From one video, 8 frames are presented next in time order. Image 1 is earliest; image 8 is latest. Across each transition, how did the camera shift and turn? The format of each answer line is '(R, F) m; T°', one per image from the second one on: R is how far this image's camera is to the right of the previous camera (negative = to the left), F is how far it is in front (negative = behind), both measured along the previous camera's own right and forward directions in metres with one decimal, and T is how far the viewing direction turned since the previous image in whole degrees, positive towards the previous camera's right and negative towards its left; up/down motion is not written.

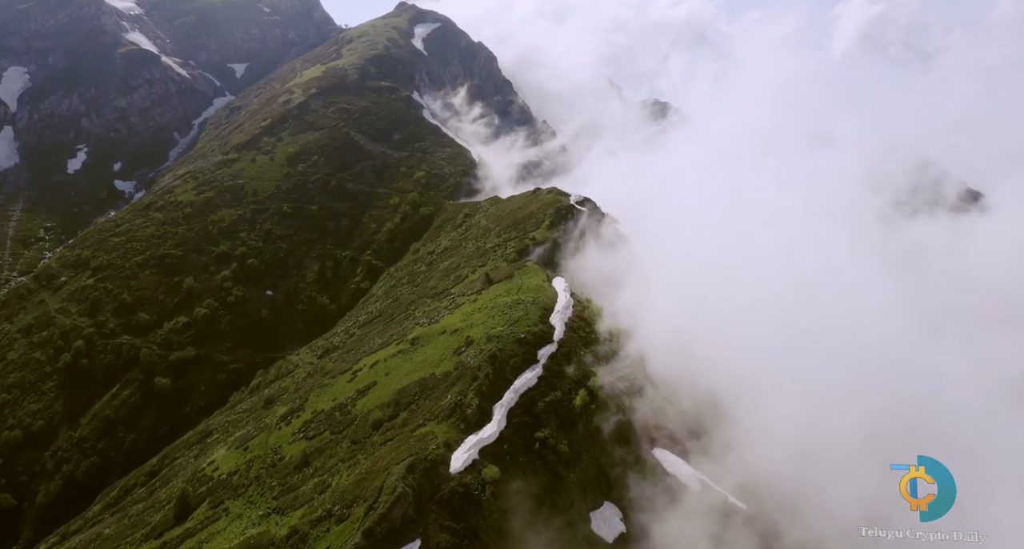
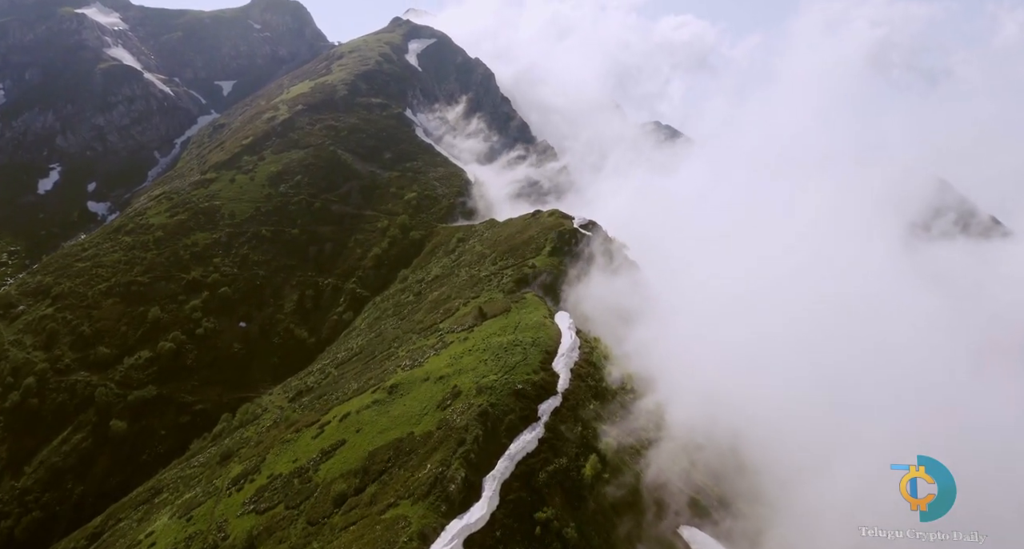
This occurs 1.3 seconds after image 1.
(+0.4, +13.4) m; 0°
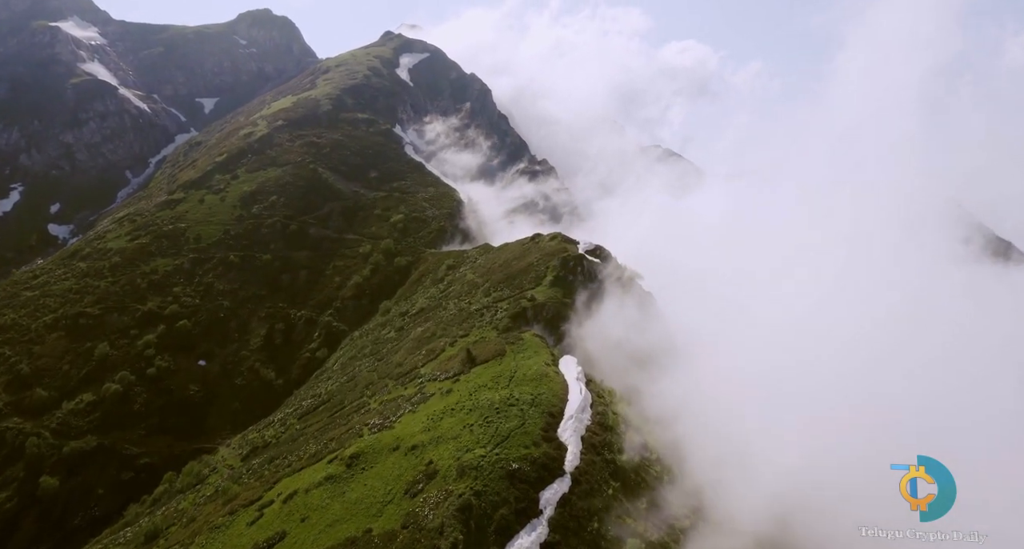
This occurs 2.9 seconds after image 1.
(+0.4, +16.1) m; 0°
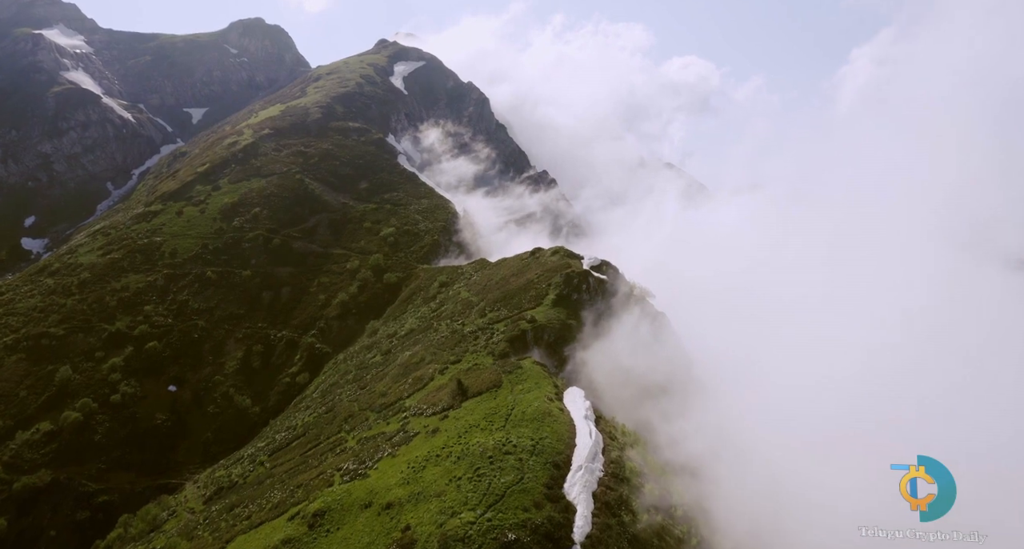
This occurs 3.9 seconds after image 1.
(+0.2, +9.7) m; 0°
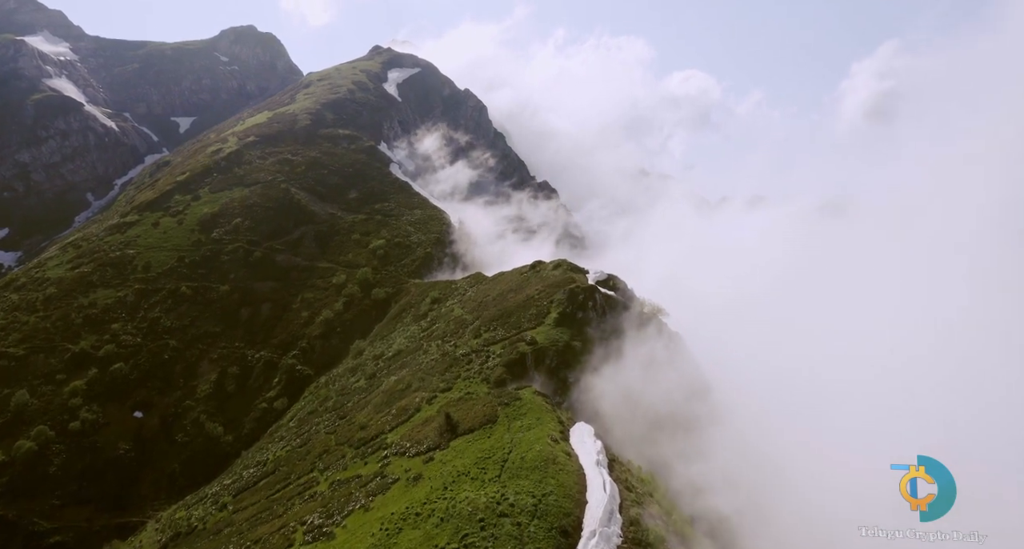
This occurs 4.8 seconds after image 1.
(+0.2, +9.1) m; 0°
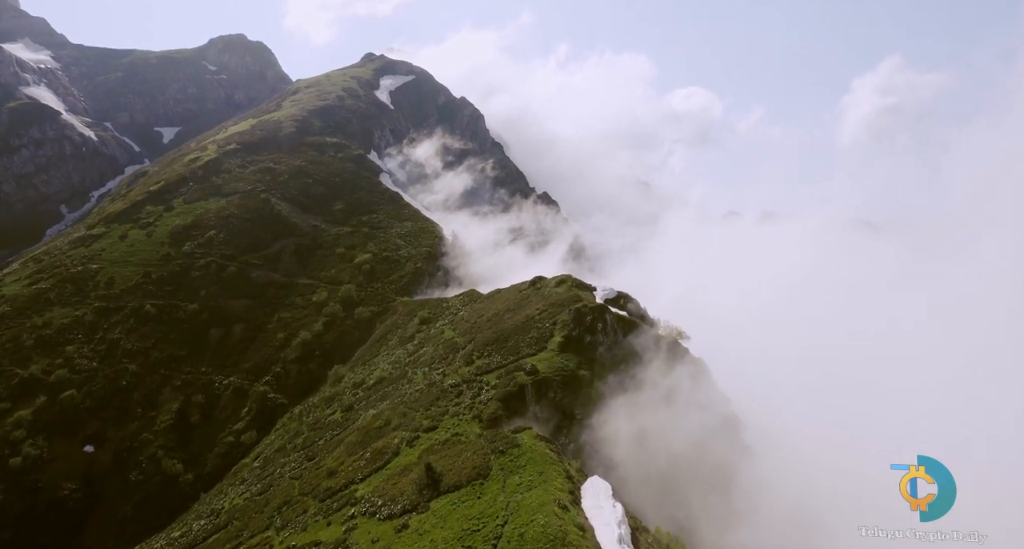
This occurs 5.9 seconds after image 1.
(+0.2, +10.7) m; 0°
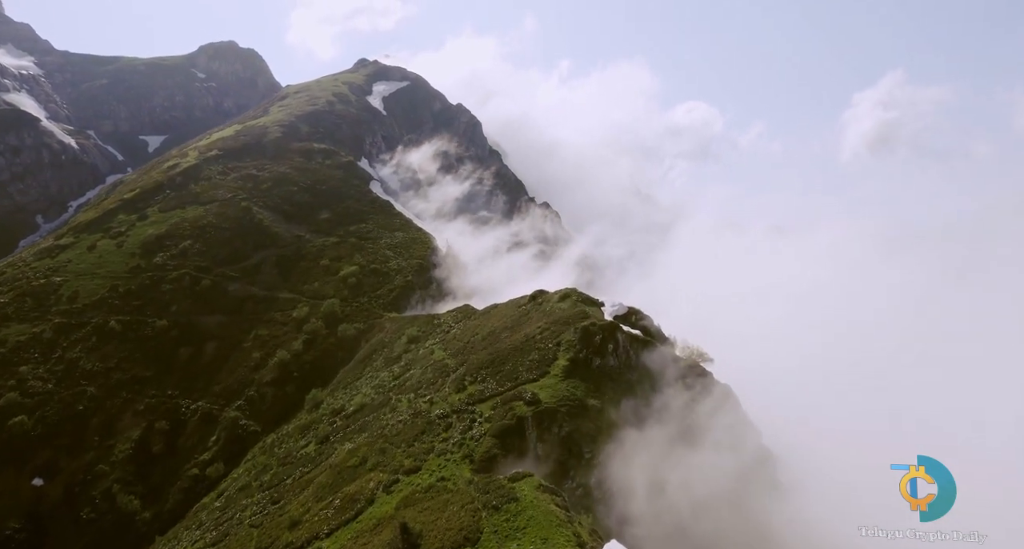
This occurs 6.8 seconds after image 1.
(+0.1, +8.9) m; 0°
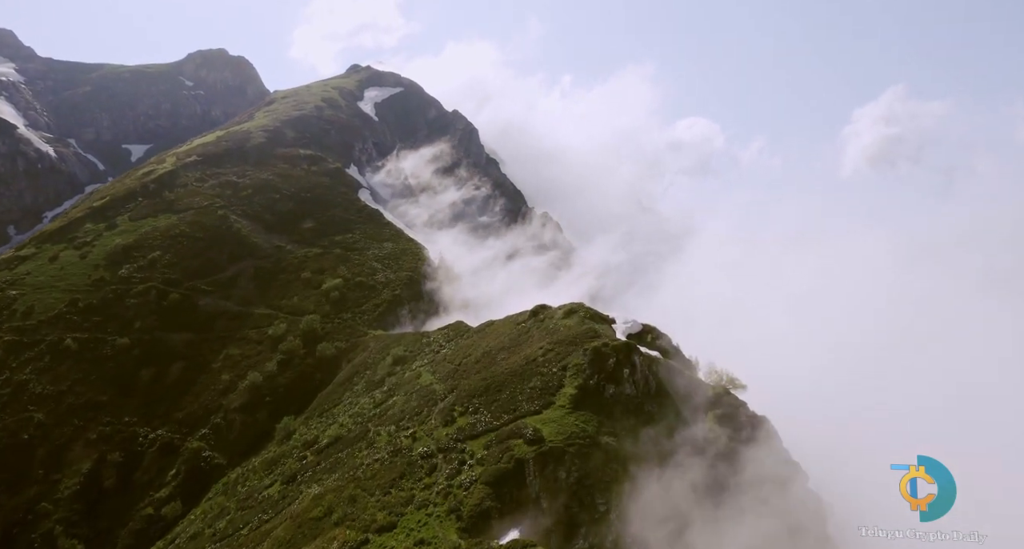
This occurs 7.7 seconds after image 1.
(+0.1, +9.1) m; 0°
